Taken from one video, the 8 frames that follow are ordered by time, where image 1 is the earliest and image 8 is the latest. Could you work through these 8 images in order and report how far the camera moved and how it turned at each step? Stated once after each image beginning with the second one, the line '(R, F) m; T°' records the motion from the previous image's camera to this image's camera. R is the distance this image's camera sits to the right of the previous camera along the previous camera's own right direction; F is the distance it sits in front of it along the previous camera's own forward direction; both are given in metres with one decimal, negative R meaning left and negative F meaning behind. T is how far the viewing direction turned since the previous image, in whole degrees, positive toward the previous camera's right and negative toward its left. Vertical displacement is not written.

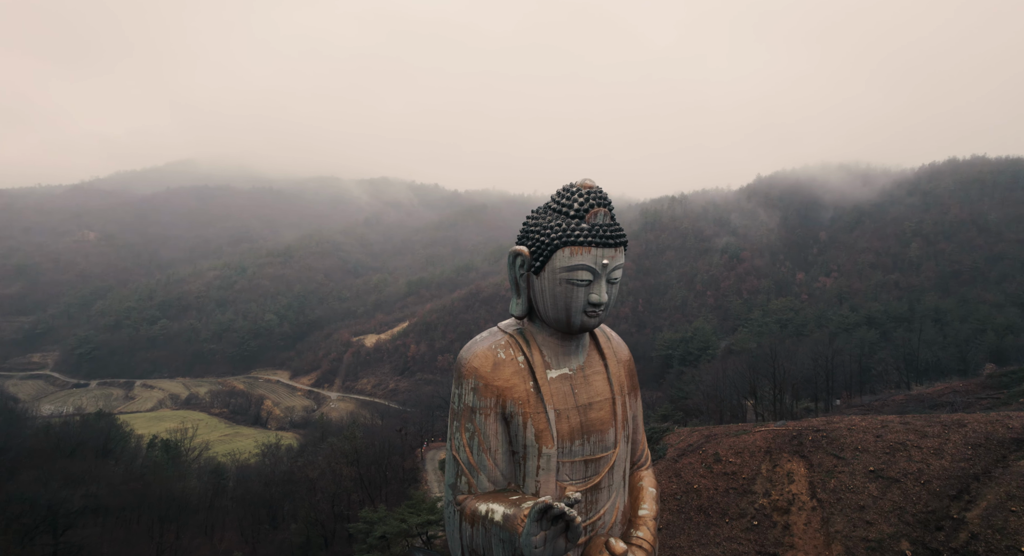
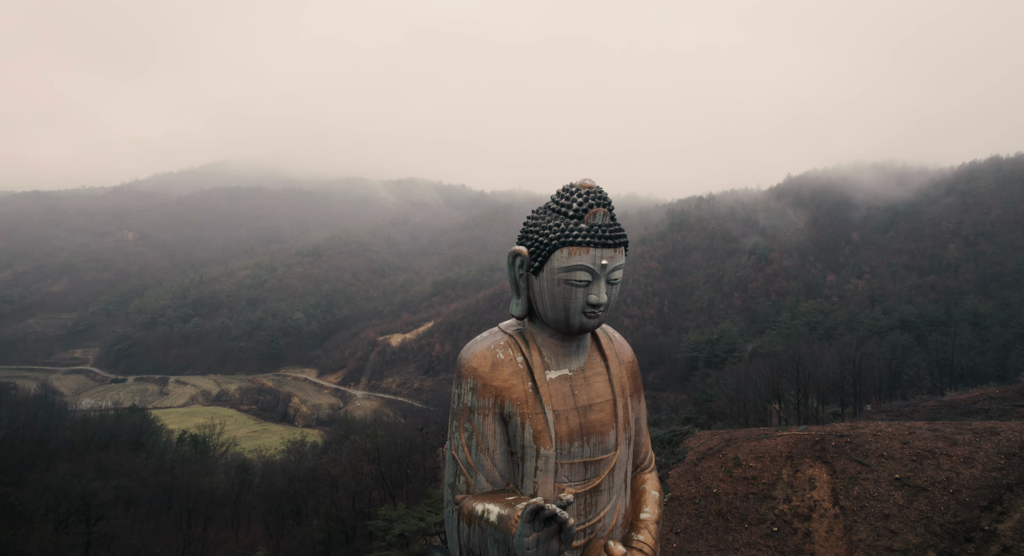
(+0.6, 0.0) m; -3°
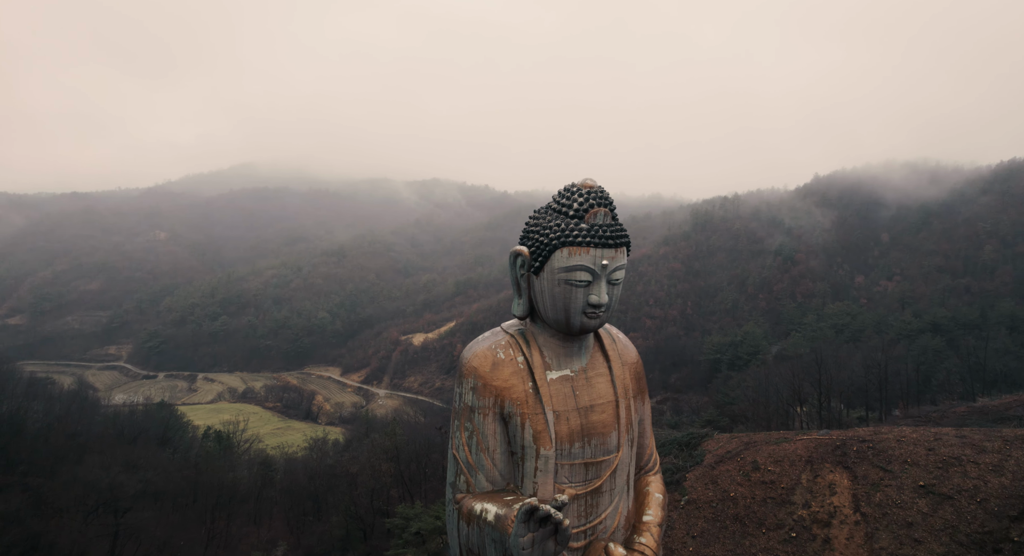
(+0.5, 0.0) m; -2°
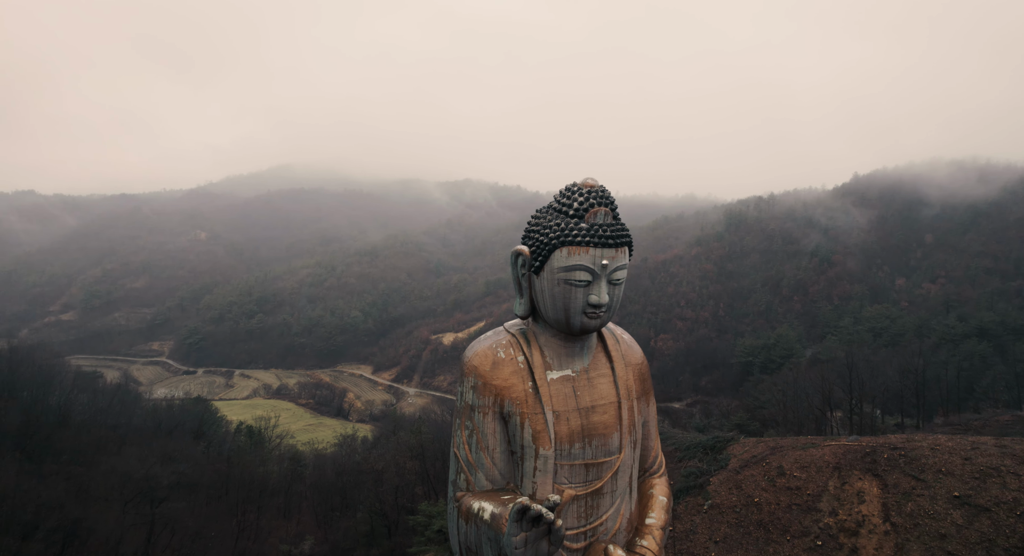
(+0.7, 0.0) m; -3°
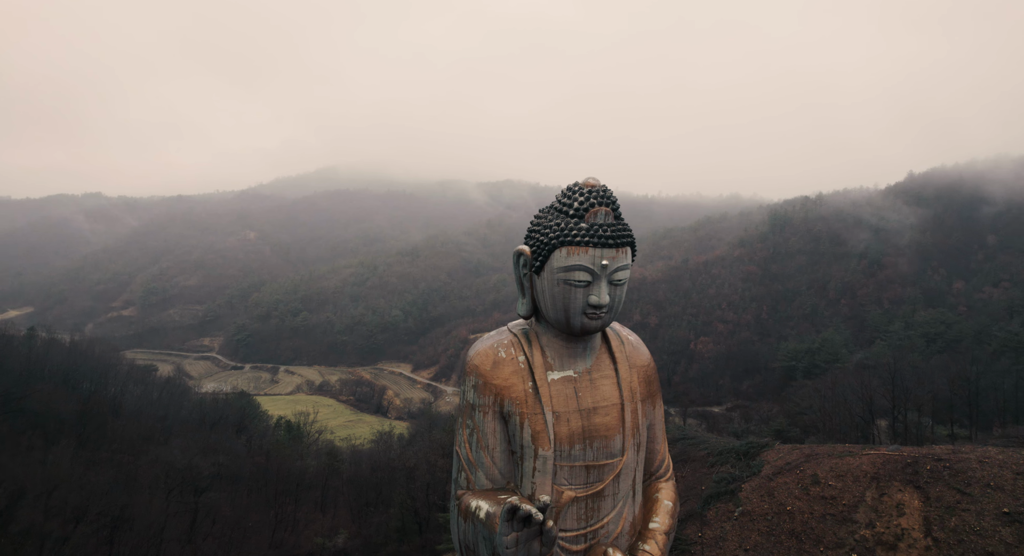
(+0.8, 0.0) m; -4°
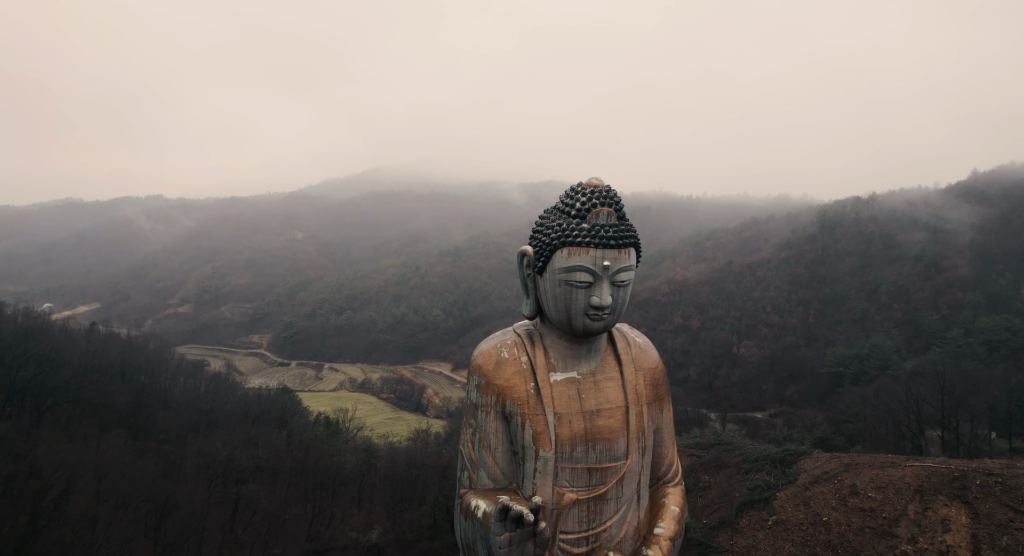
(+0.8, 0.0) m; -4°
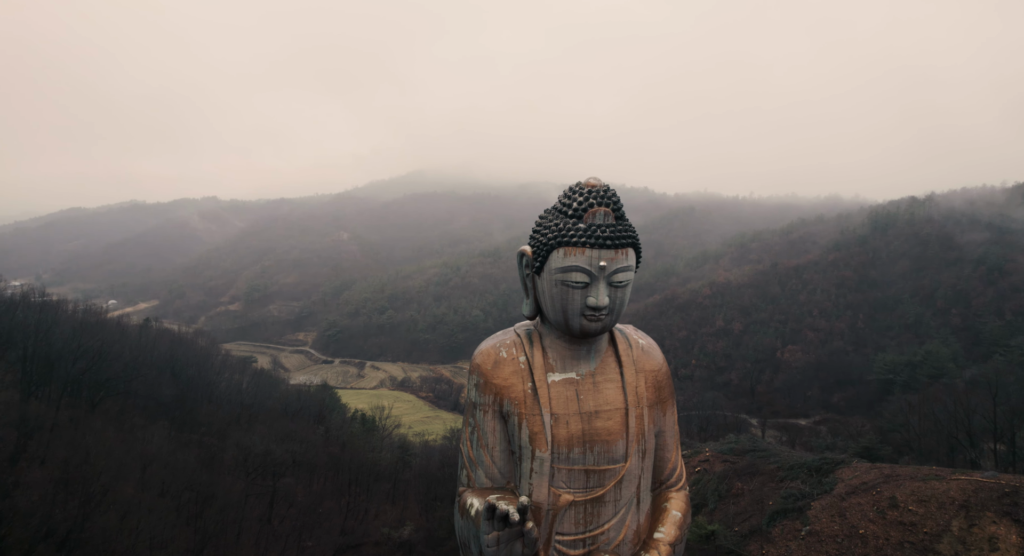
(+0.9, 0.0) m; -4°
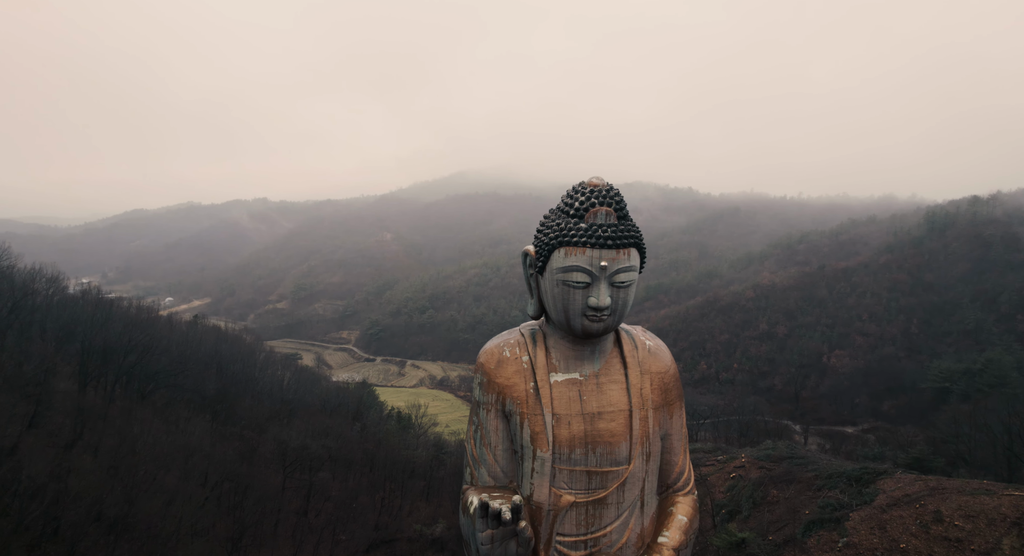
(+0.8, 0.0) m; -4°
